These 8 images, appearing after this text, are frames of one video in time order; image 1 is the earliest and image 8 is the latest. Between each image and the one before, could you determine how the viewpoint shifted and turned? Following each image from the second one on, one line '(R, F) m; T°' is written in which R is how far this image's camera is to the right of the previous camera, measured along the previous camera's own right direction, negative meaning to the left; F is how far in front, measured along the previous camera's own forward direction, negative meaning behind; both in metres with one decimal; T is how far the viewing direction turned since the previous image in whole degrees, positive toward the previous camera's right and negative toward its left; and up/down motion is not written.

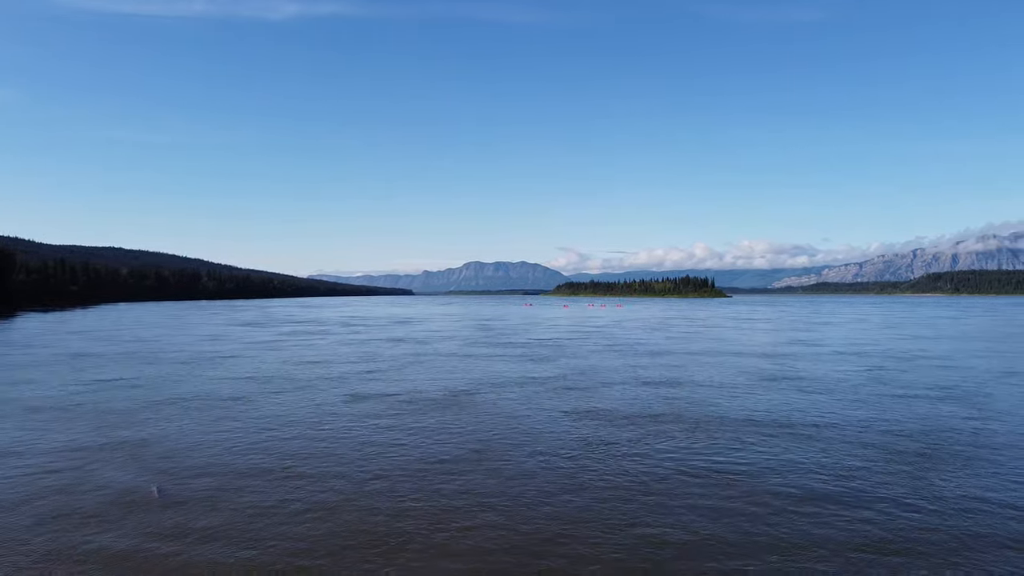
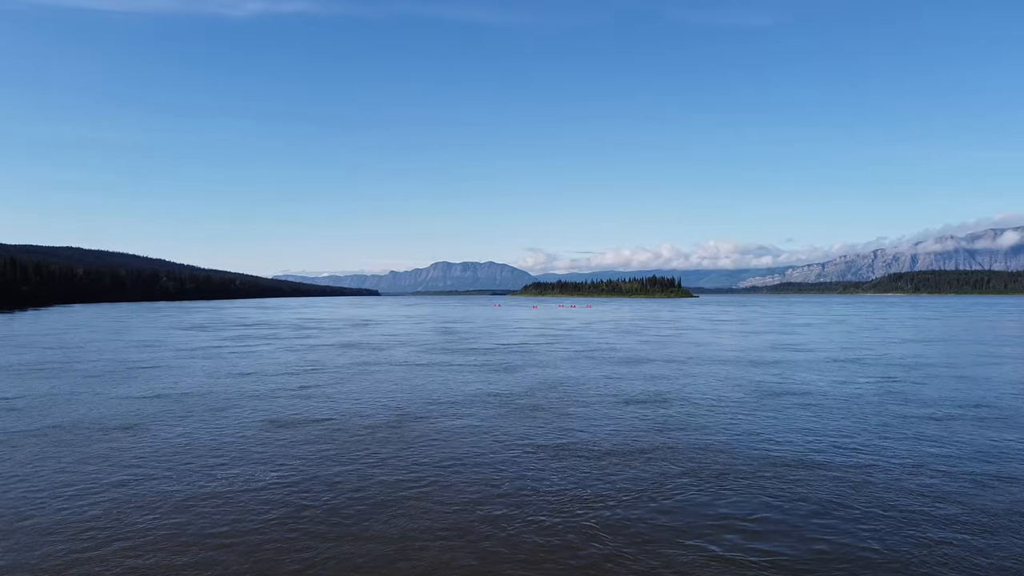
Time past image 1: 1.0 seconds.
(+0.5, +5.1) m; +3°
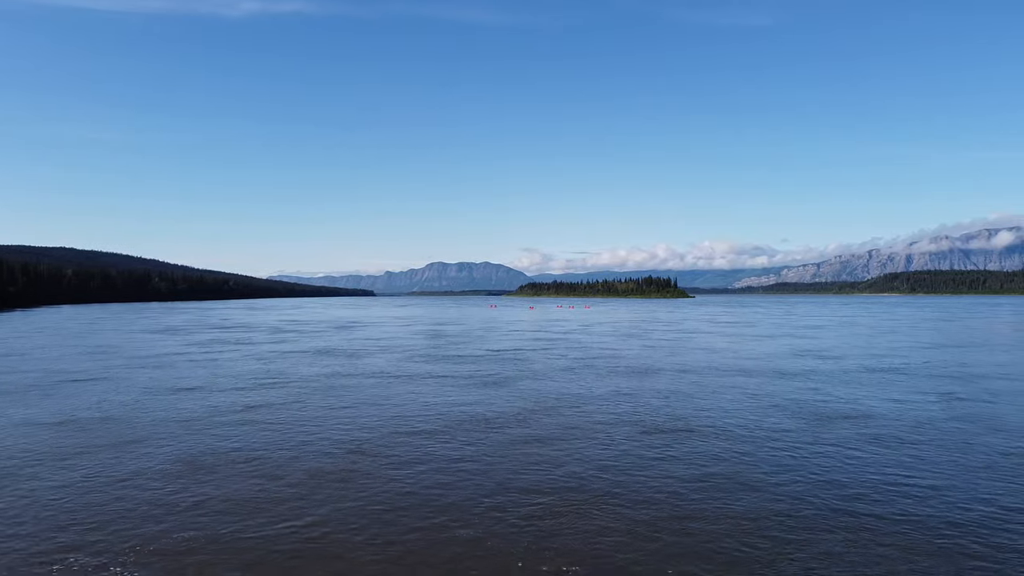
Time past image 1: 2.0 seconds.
(+0.3, +5.3) m; 0°
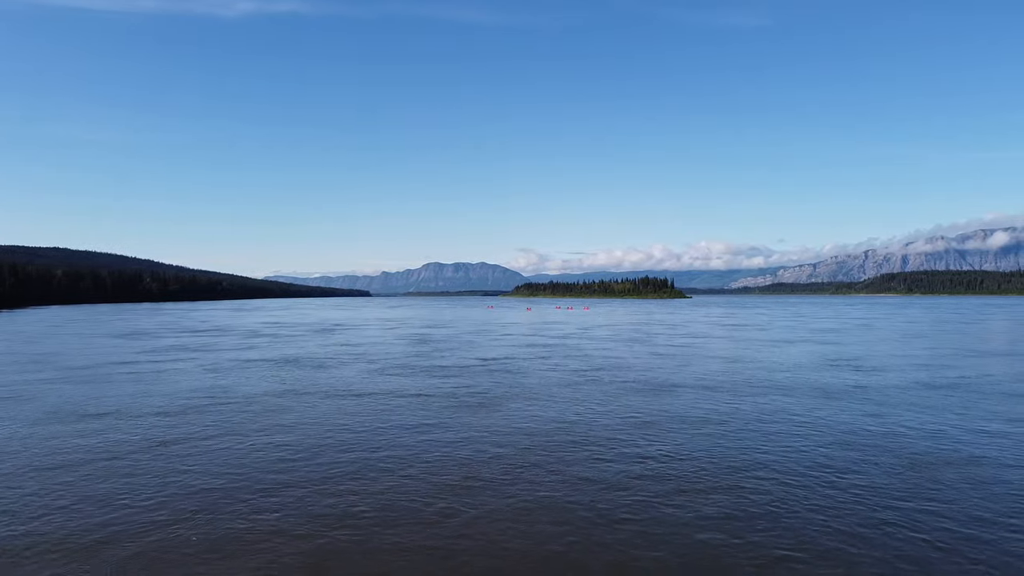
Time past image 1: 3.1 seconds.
(+0.4, +6.0) m; 0°
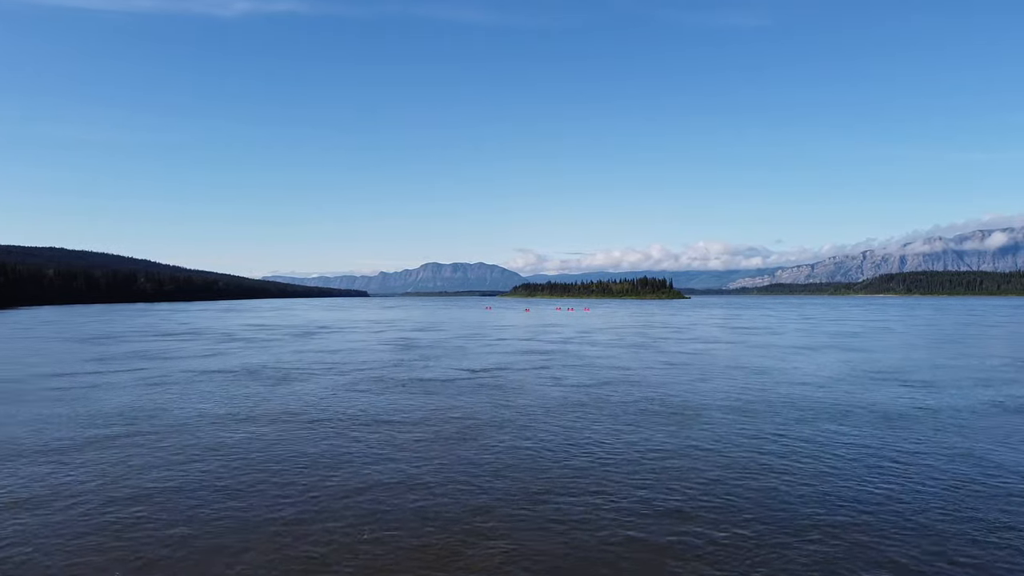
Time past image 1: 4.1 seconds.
(+0.3, +5.5) m; 0°
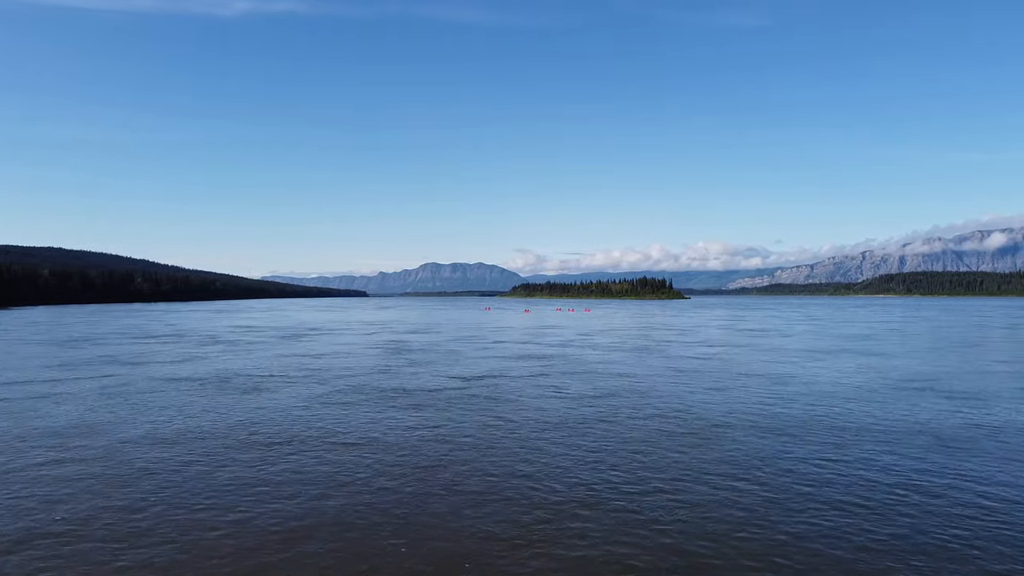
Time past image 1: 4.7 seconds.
(+0.2, +3.5) m; 0°
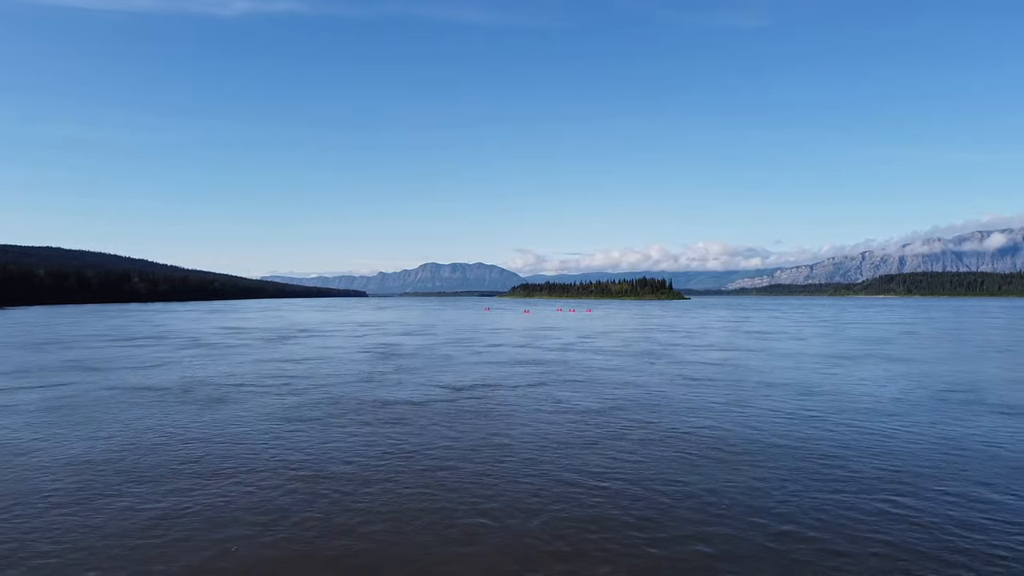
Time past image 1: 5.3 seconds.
(+0.2, +3.6) m; 0°
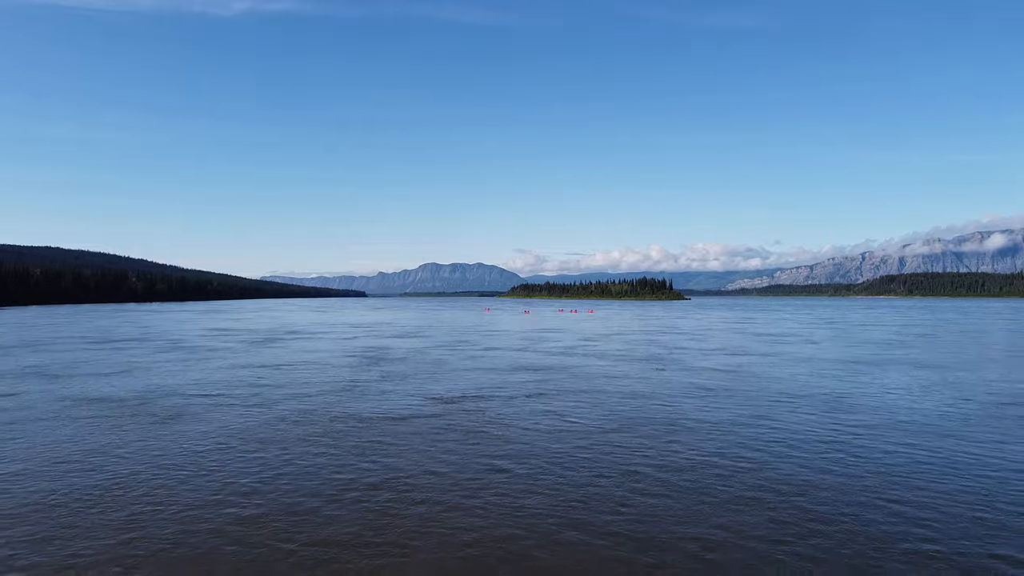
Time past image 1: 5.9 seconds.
(+0.2, +3.3) m; 0°
